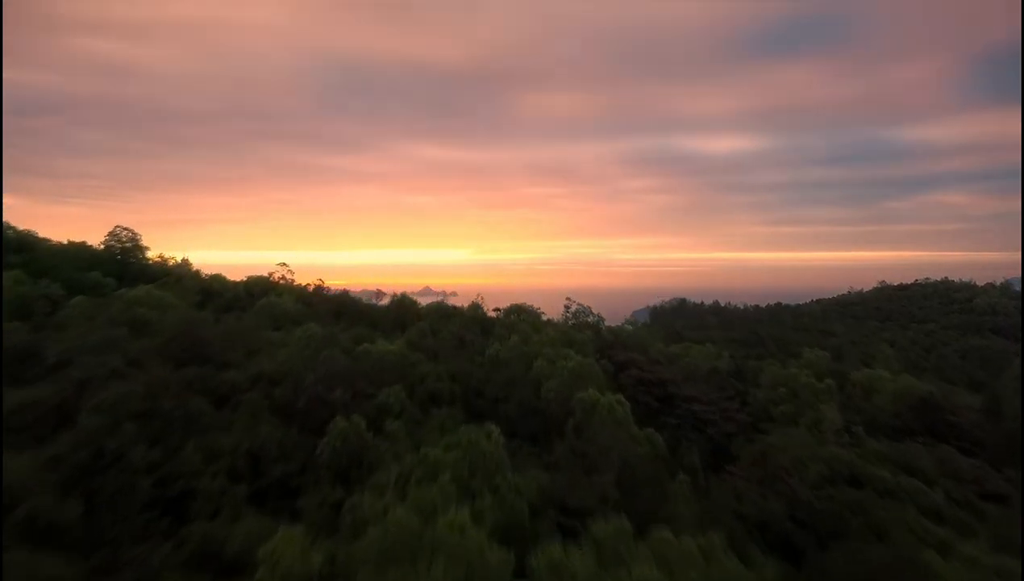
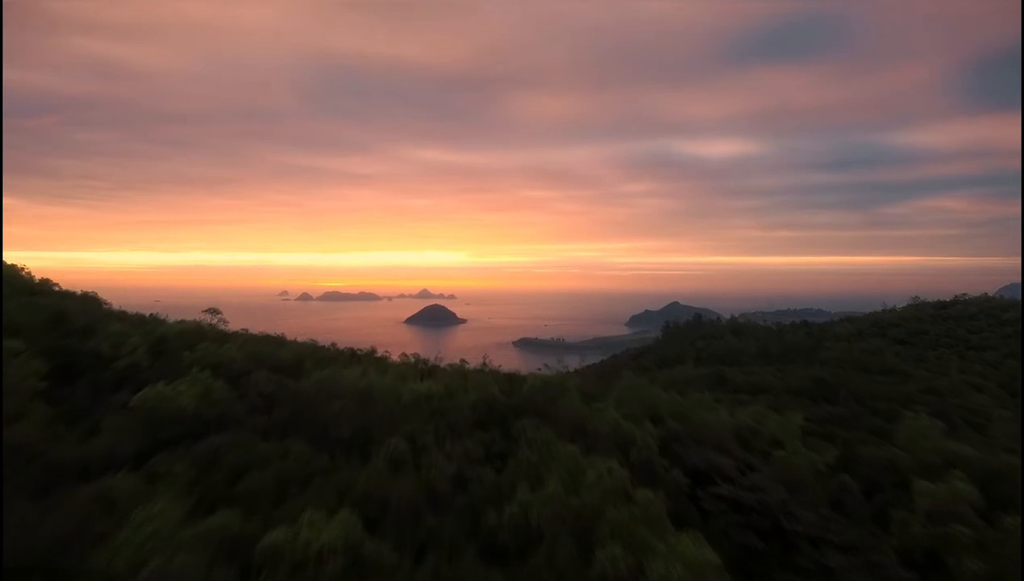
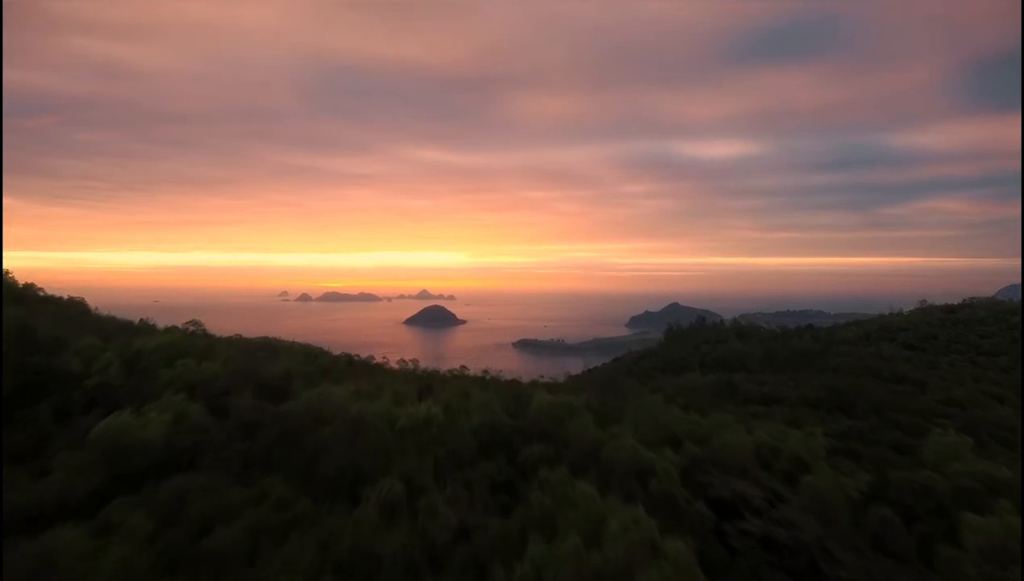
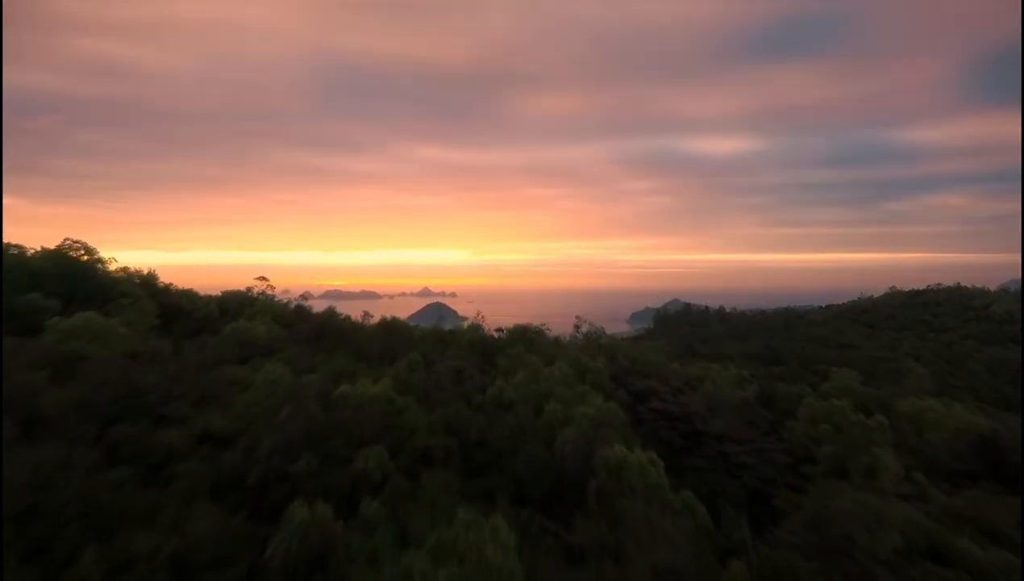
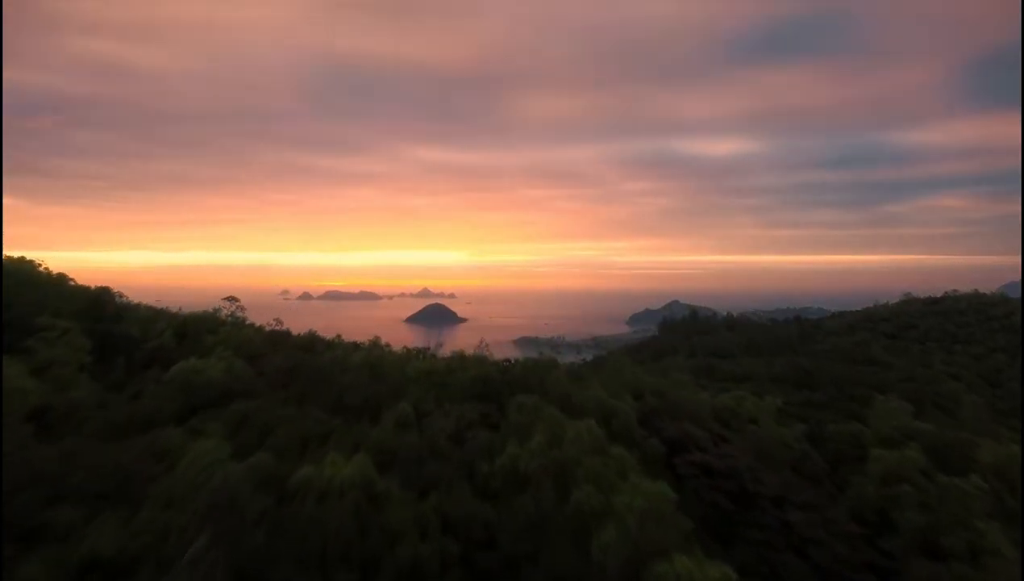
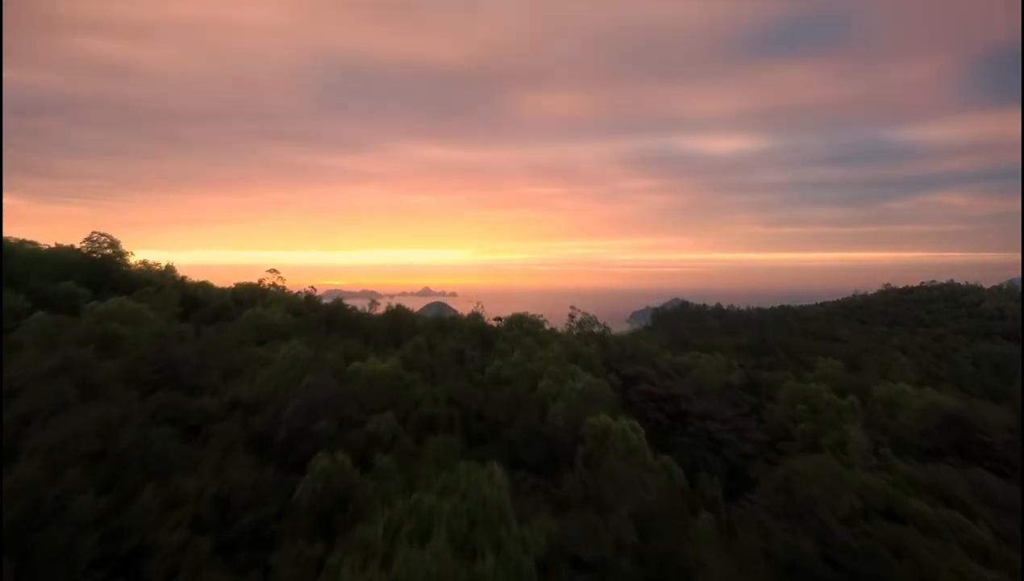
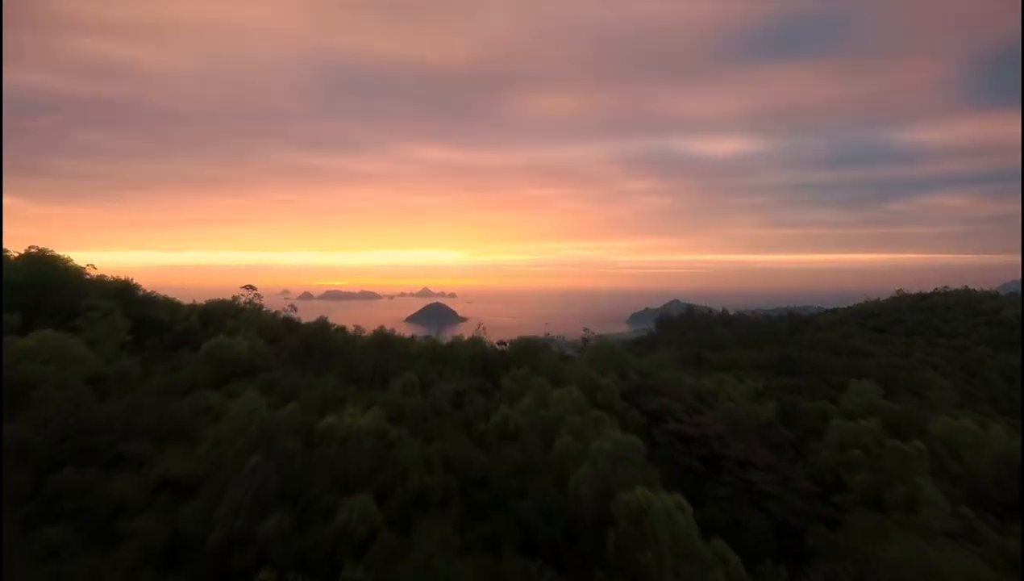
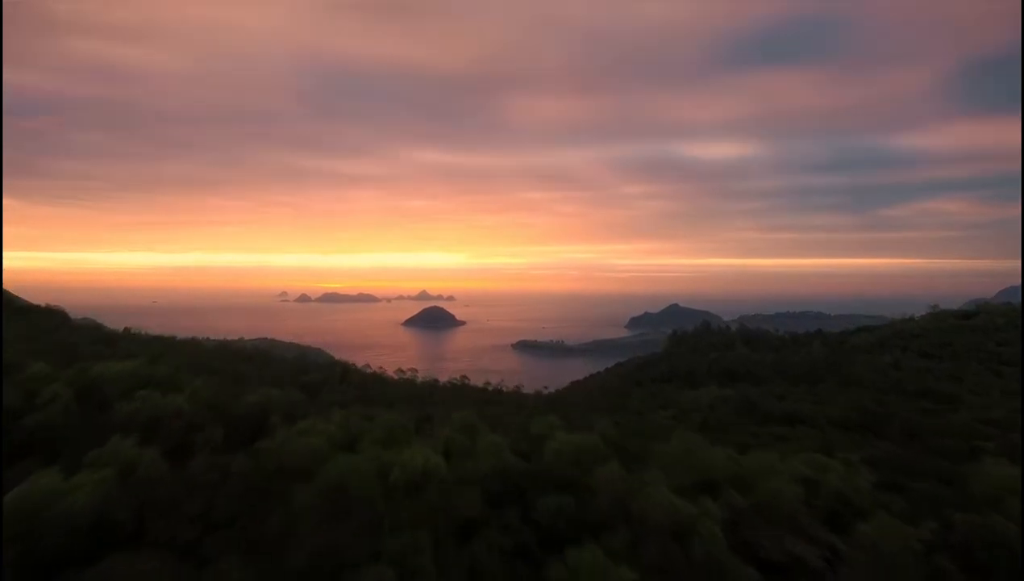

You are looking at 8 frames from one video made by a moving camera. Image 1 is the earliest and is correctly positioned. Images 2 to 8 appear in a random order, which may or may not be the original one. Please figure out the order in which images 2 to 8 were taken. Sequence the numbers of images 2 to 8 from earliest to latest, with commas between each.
6, 4, 7, 5, 2, 3, 8
